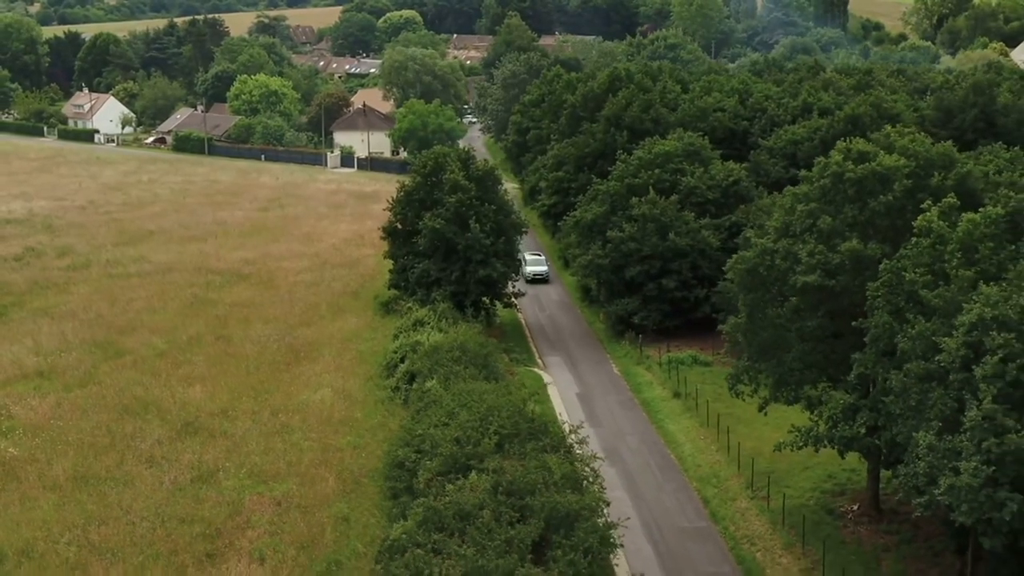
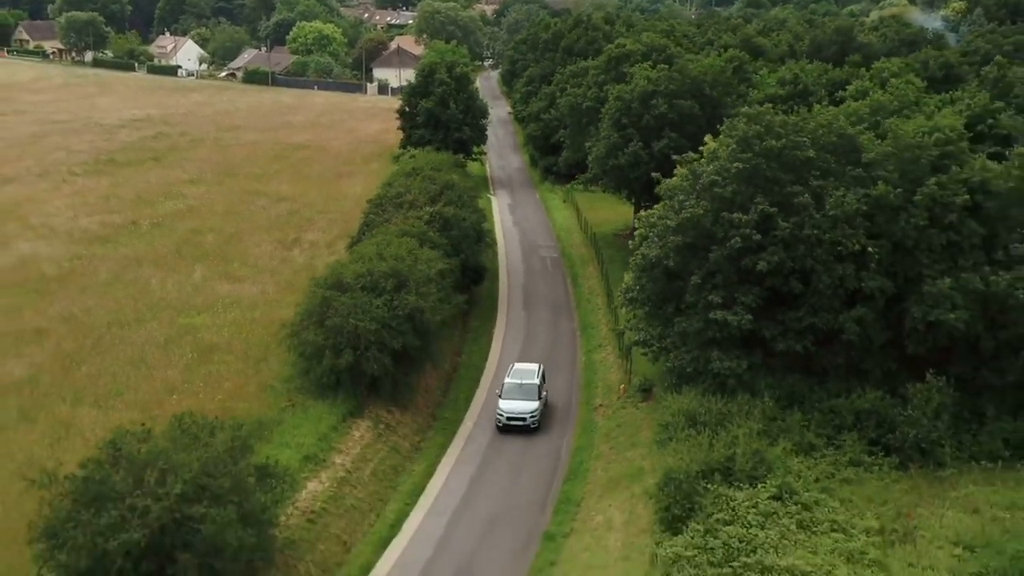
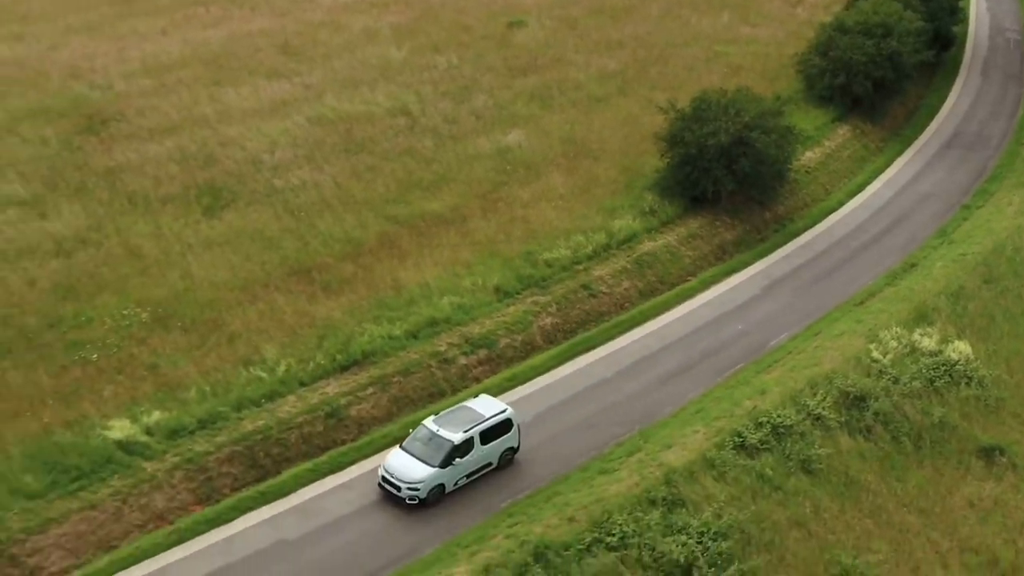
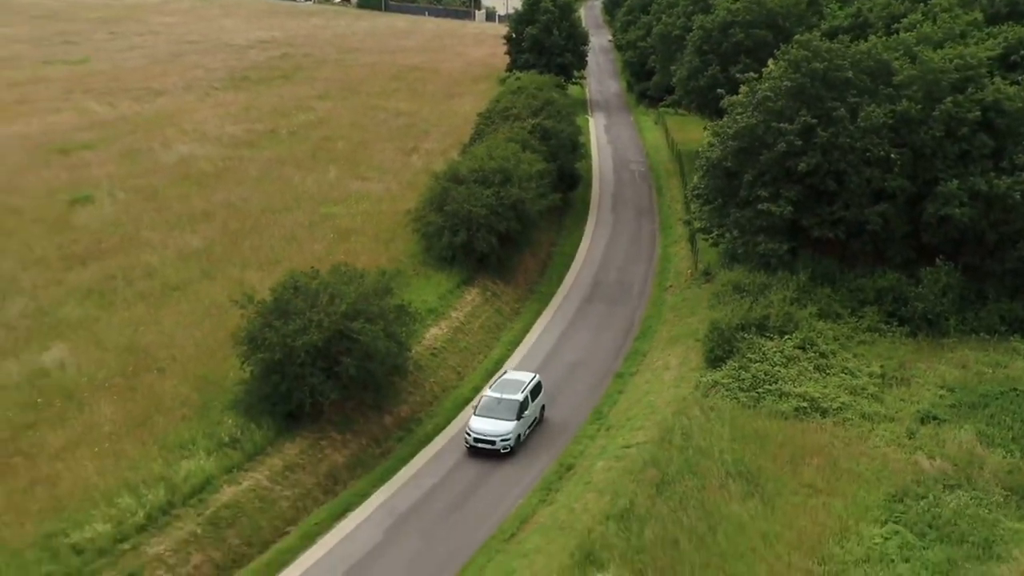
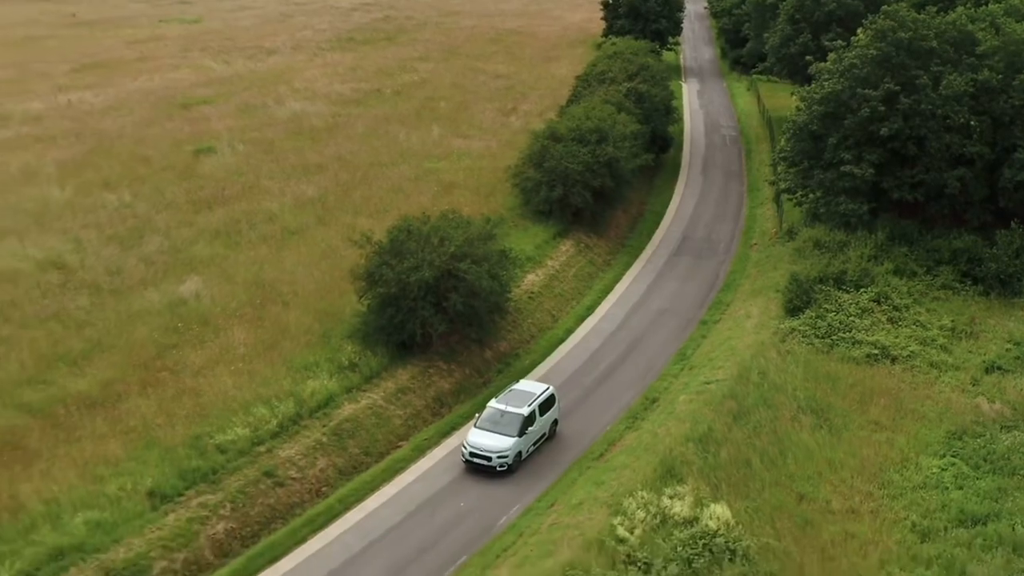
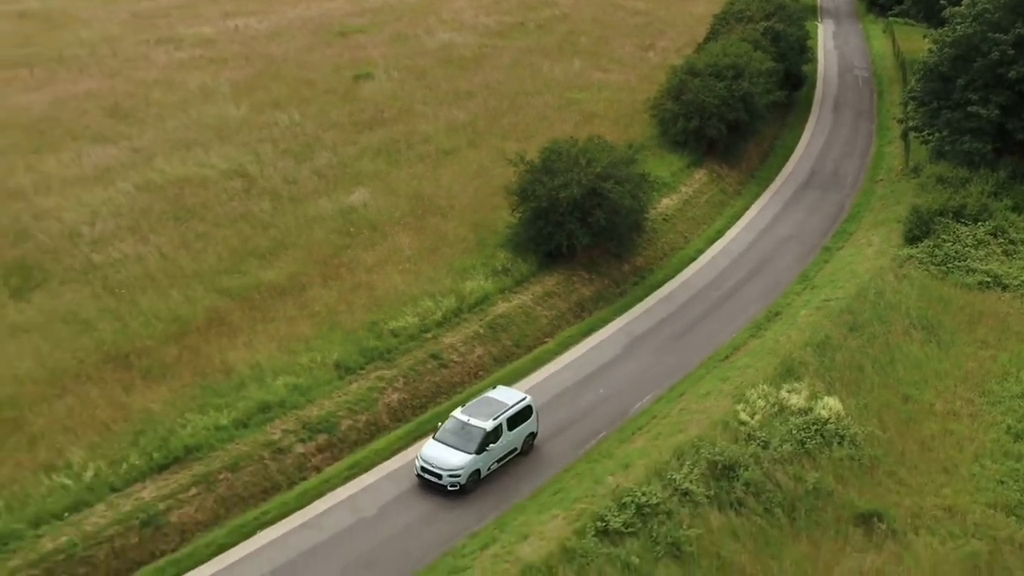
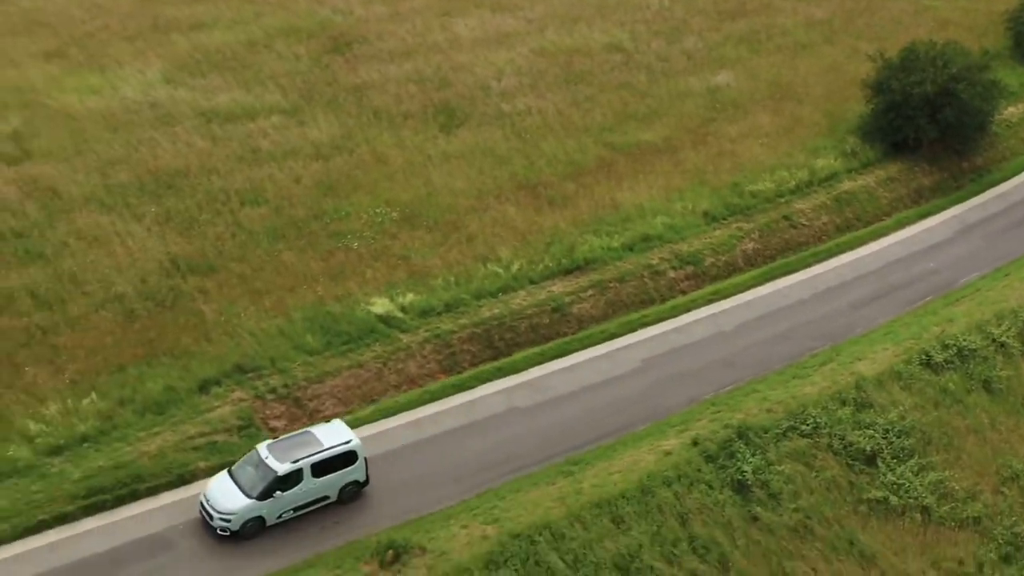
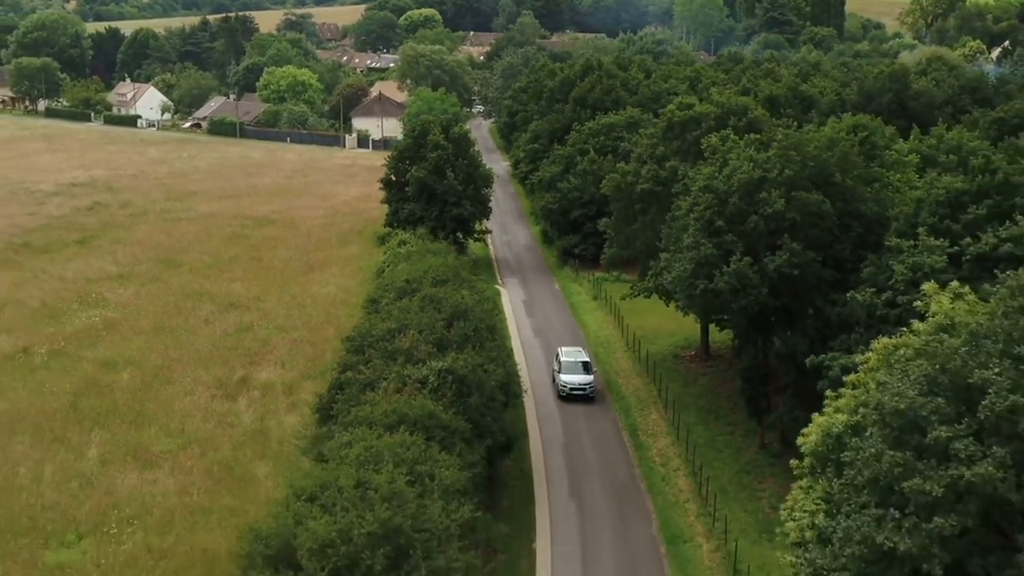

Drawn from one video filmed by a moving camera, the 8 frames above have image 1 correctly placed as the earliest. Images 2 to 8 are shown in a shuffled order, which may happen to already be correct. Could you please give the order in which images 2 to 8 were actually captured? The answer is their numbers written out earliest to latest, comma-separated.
8, 2, 4, 5, 6, 3, 7
